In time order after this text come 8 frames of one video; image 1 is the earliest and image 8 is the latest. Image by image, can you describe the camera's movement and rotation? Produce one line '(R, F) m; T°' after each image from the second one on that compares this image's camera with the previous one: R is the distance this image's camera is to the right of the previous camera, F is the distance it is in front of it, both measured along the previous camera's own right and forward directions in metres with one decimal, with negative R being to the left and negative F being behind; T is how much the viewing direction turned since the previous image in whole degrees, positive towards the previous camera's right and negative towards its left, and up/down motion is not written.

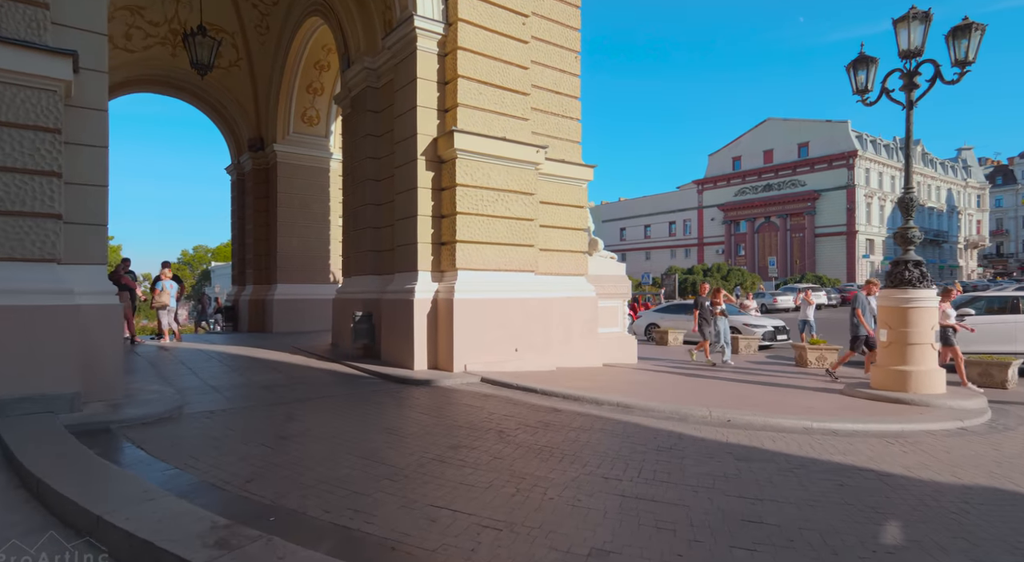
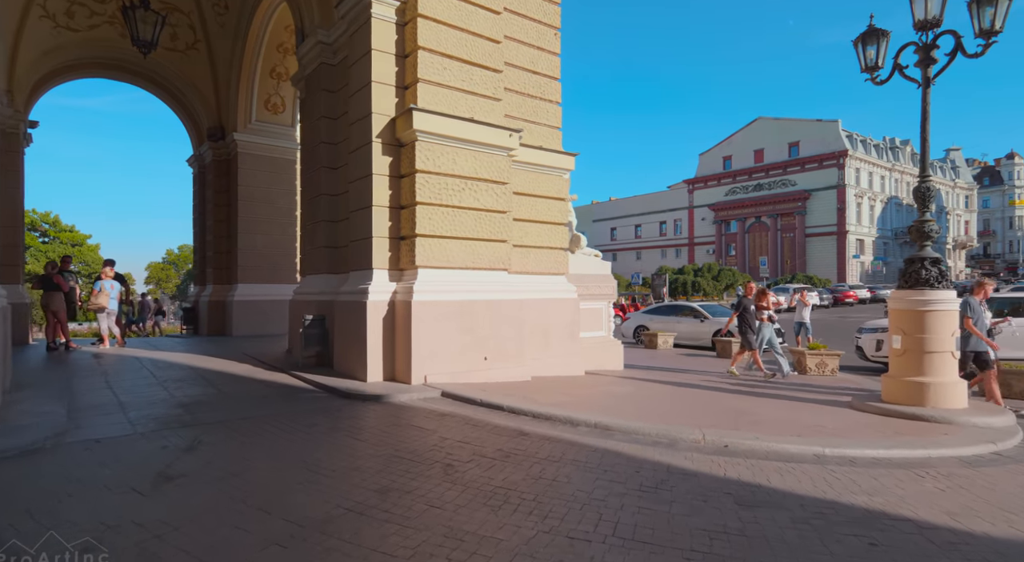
(+0.3, +1.0) m; +1°
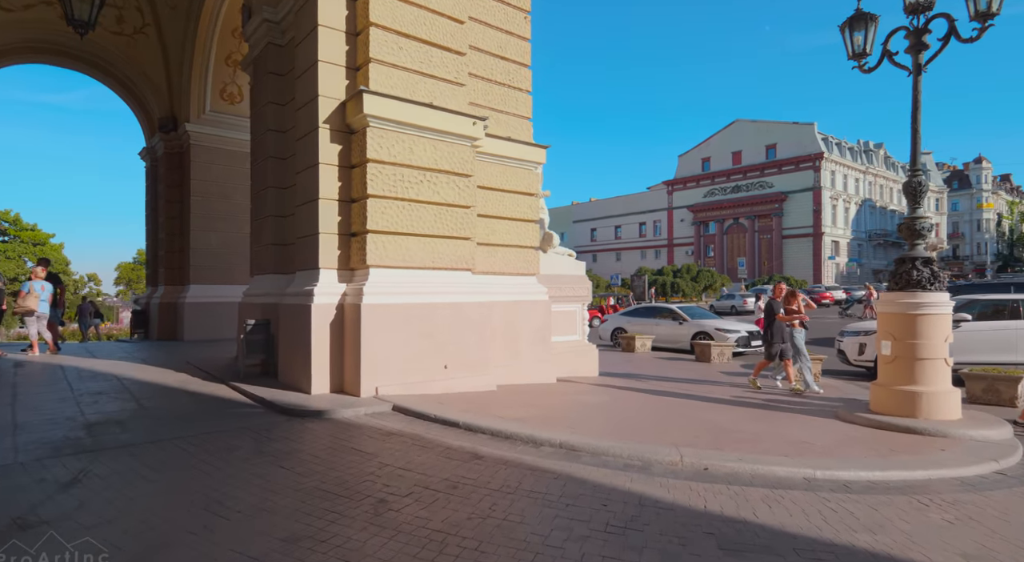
(+0.2, +0.6) m; +2°
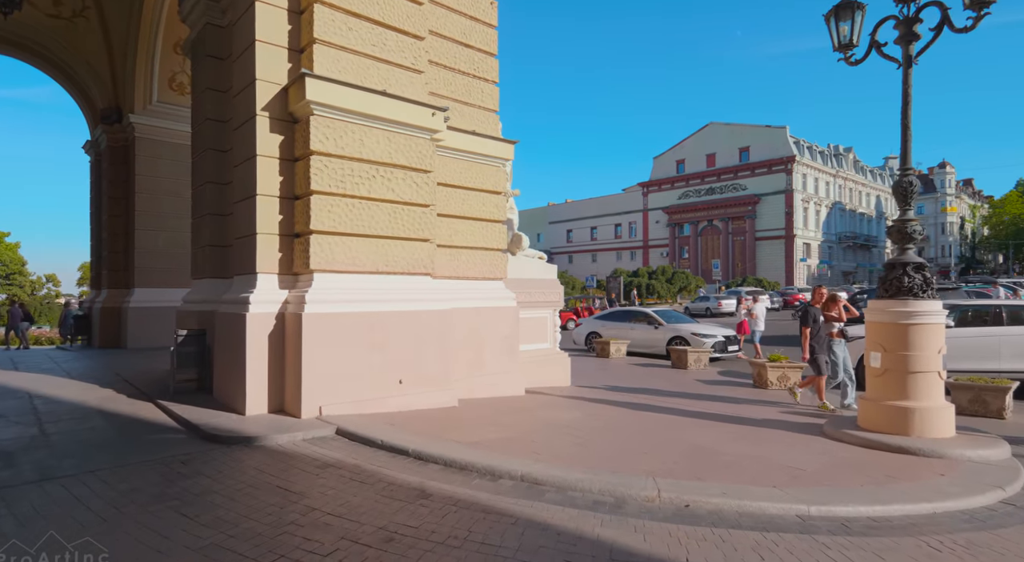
(+0.2, +0.6) m; +2°
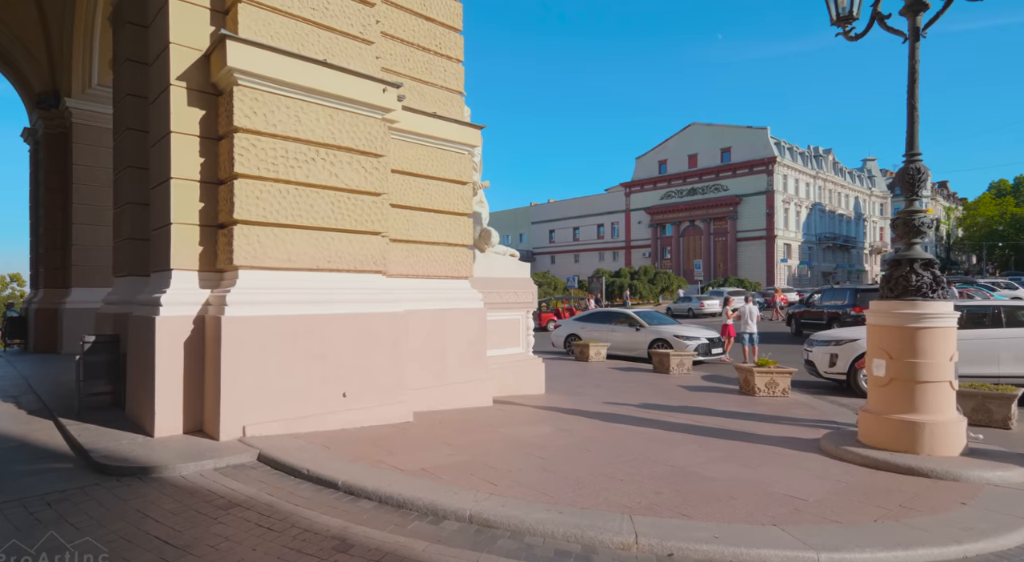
(+0.2, +0.8) m; +2°
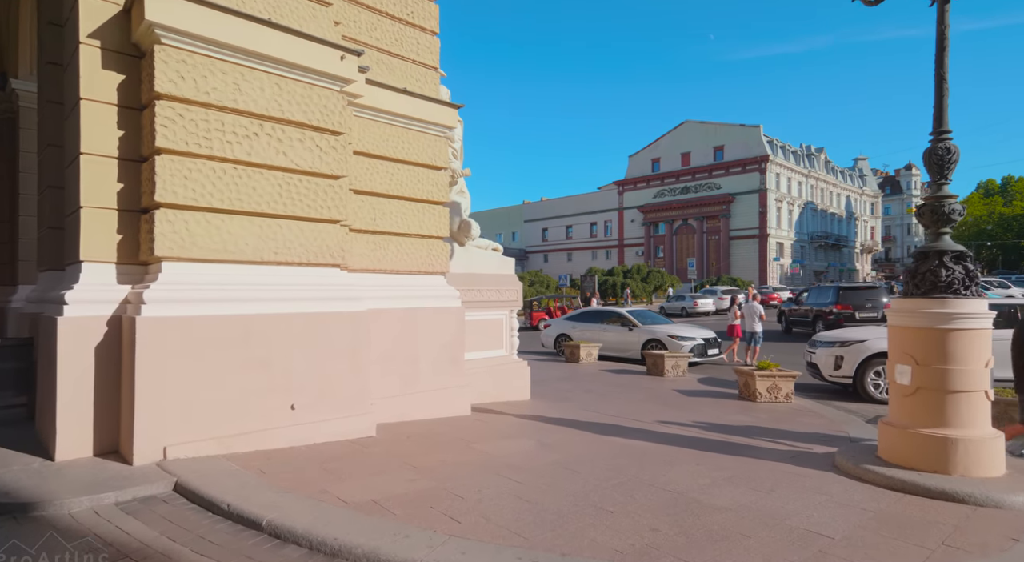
(+0.2, +0.7) m; +1°
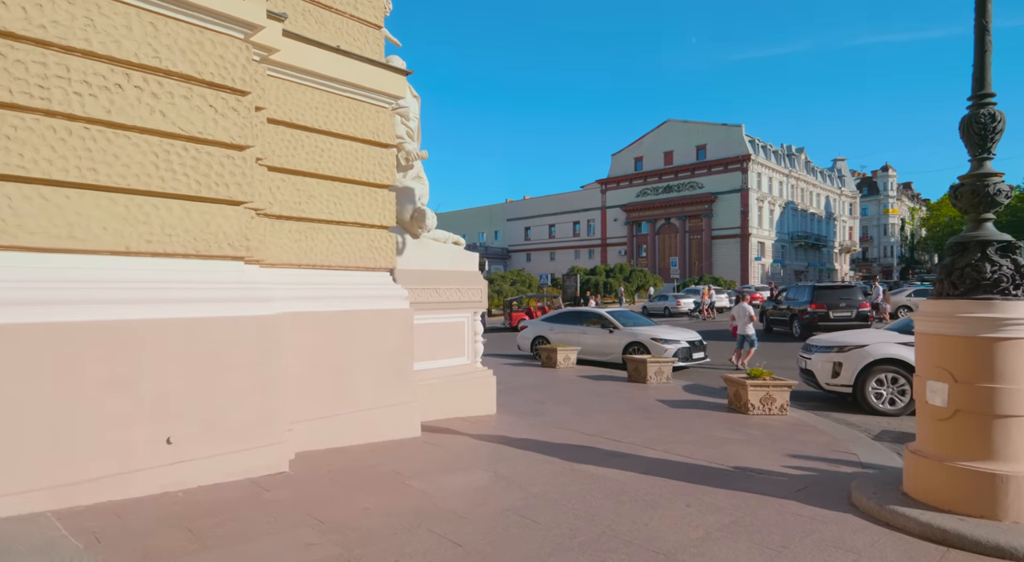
(+0.3, +1.0) m; +2°
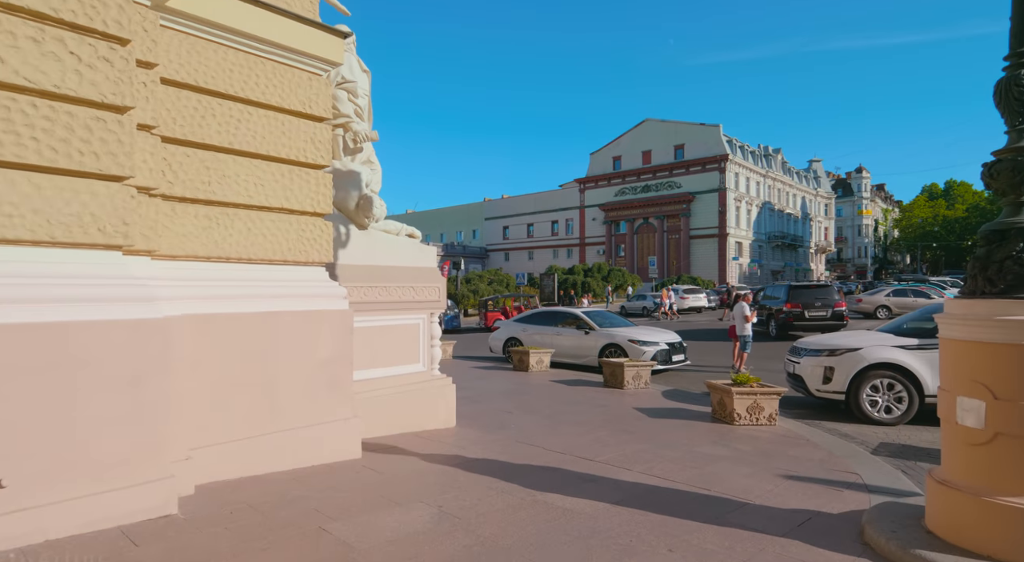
(+0.2, +0.8) m; +2°
